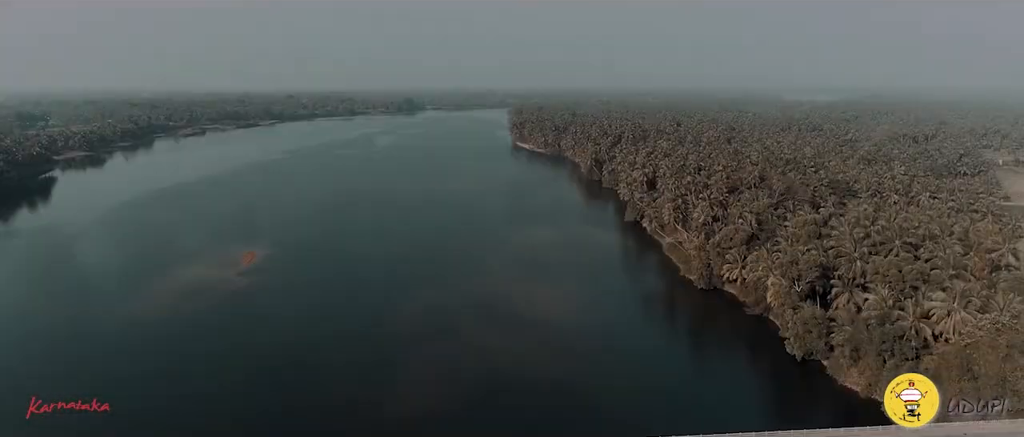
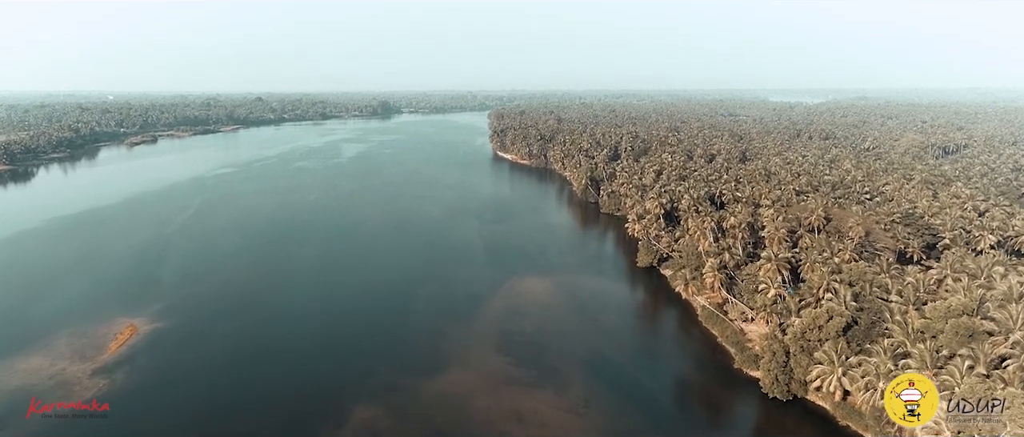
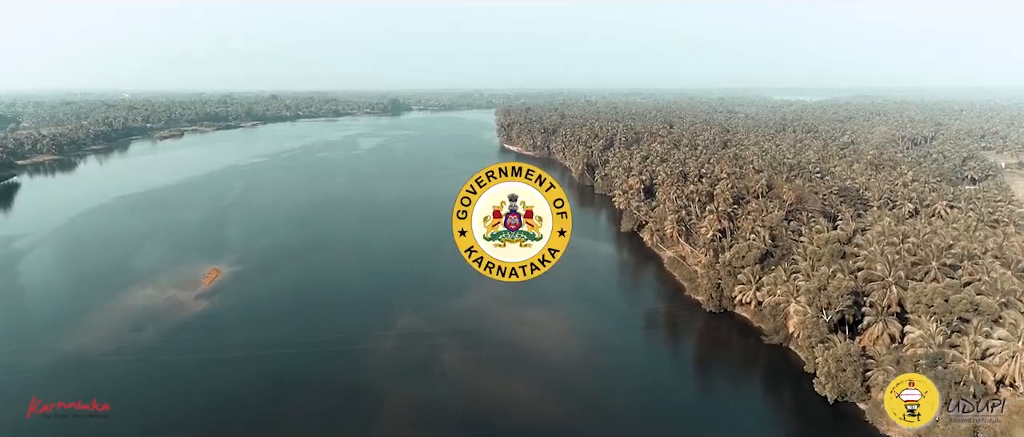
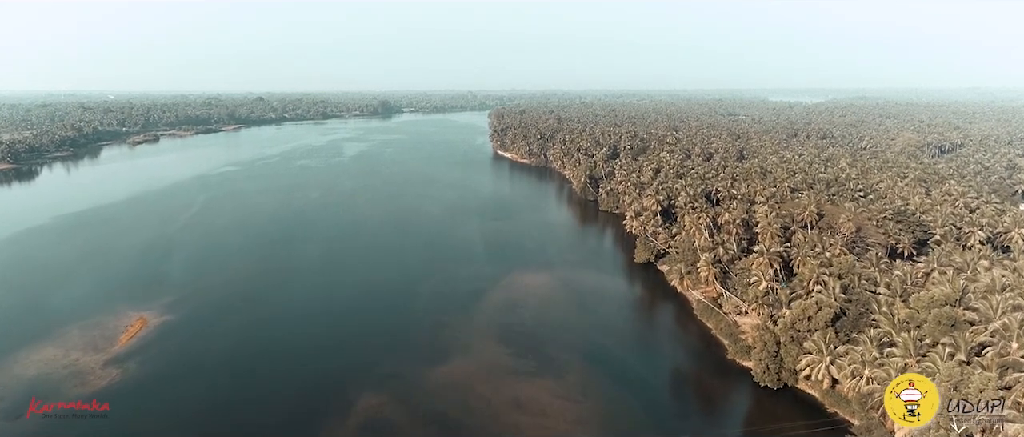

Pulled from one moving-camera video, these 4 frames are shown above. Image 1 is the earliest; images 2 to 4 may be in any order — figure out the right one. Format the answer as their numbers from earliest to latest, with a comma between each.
3, 4, 2
